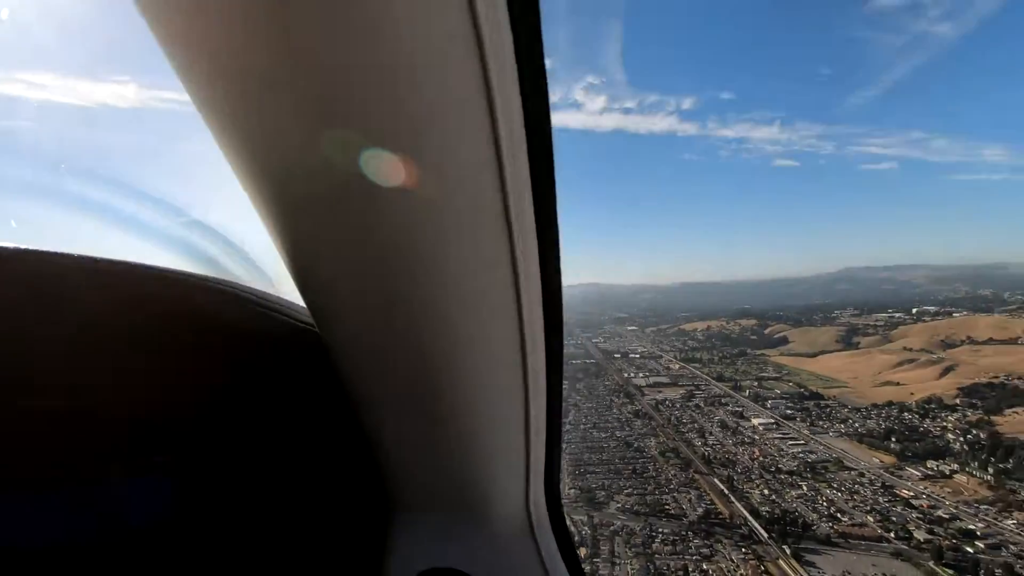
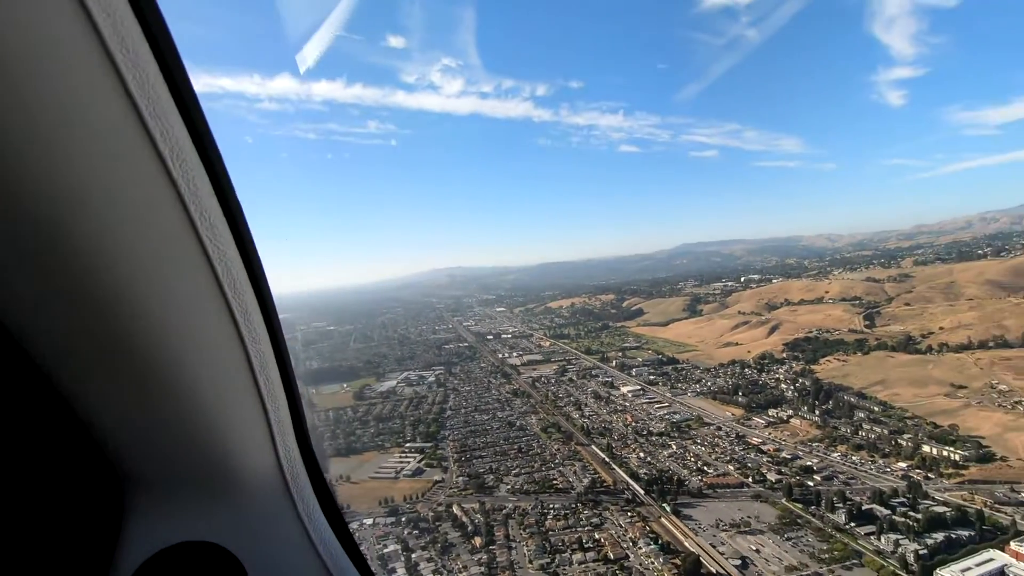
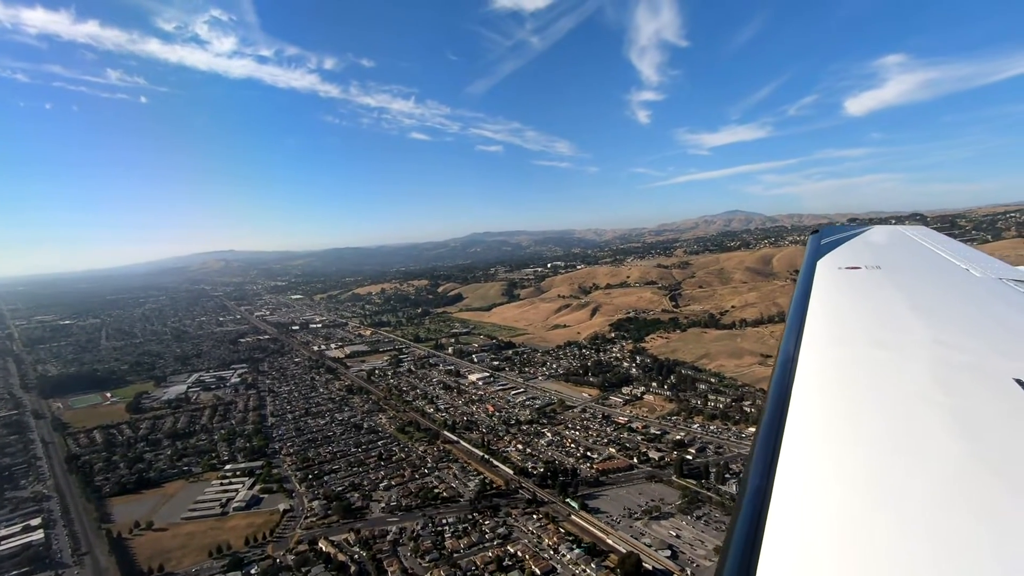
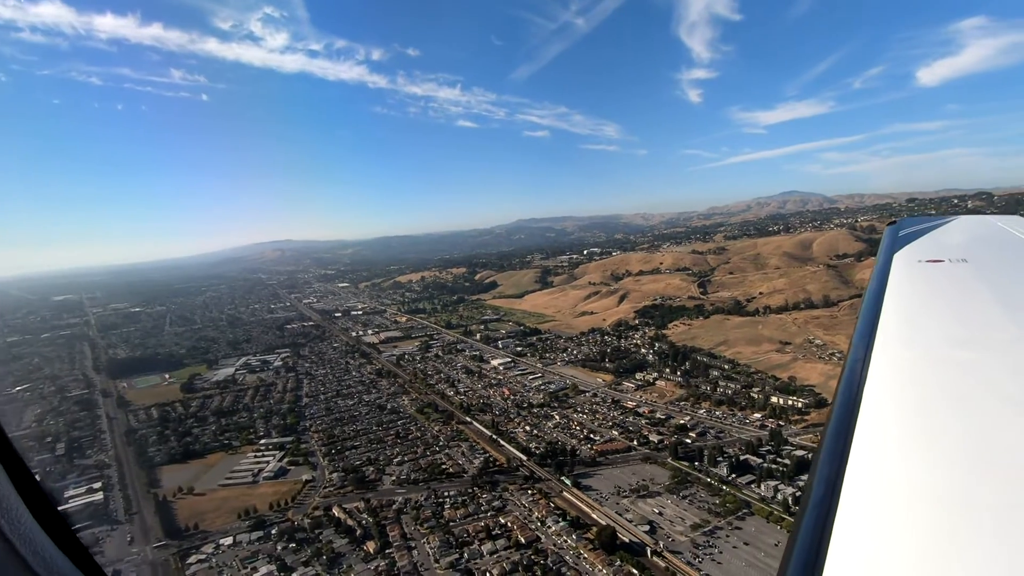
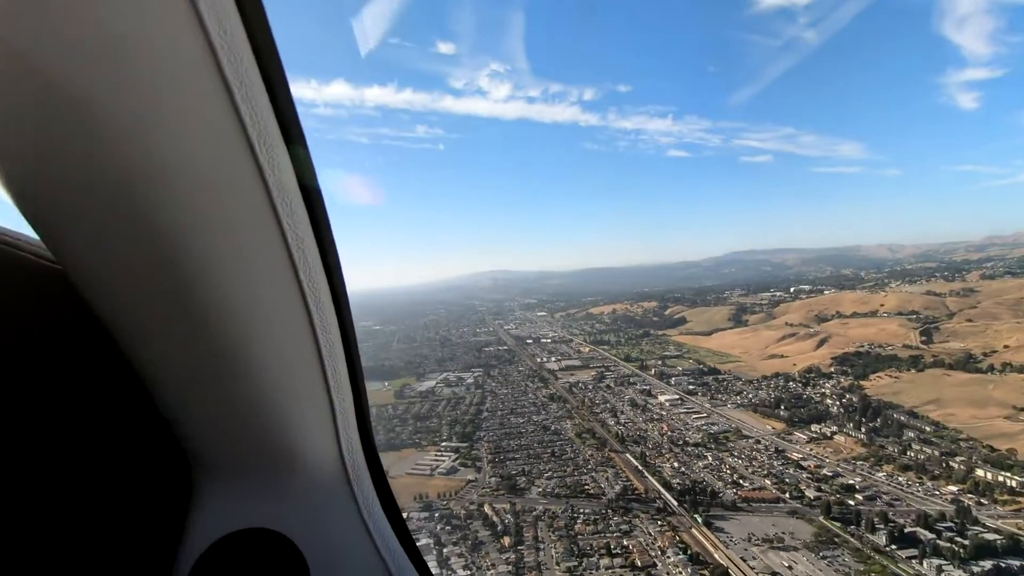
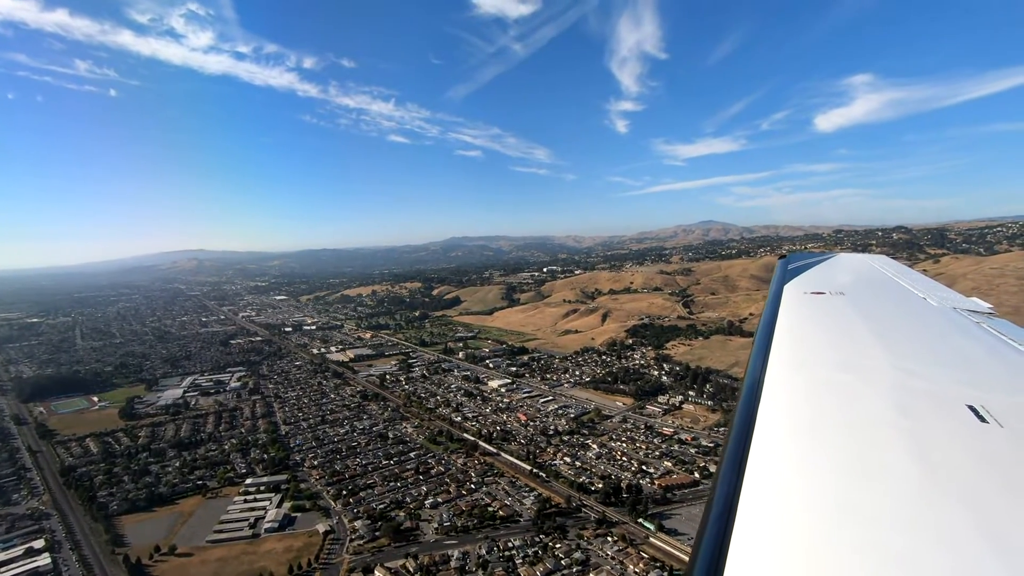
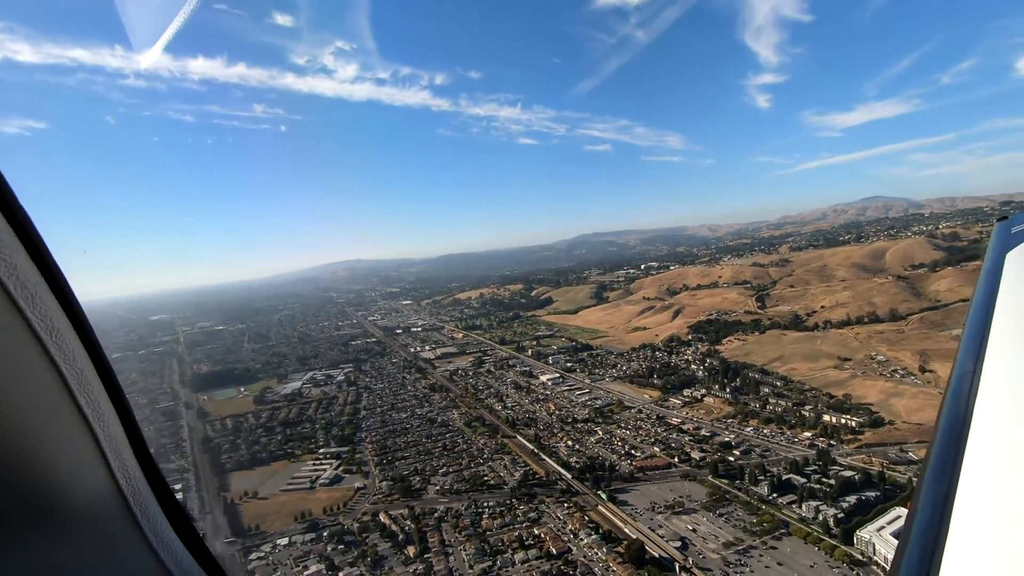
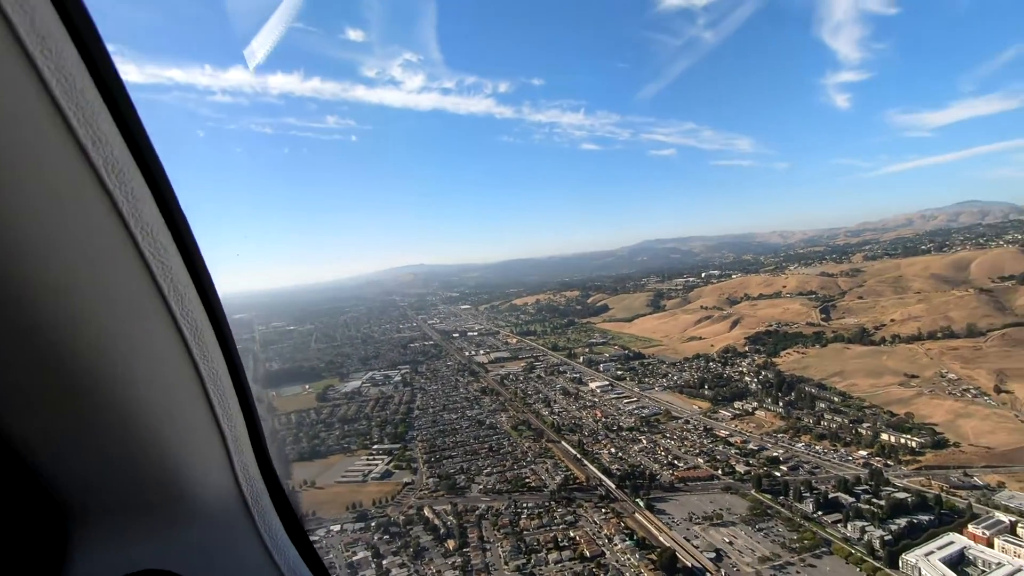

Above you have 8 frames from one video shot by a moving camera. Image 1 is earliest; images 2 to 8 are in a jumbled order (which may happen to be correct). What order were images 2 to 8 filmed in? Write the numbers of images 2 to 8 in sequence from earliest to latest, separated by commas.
5, 2, 8, 7, 4, 3, 6
